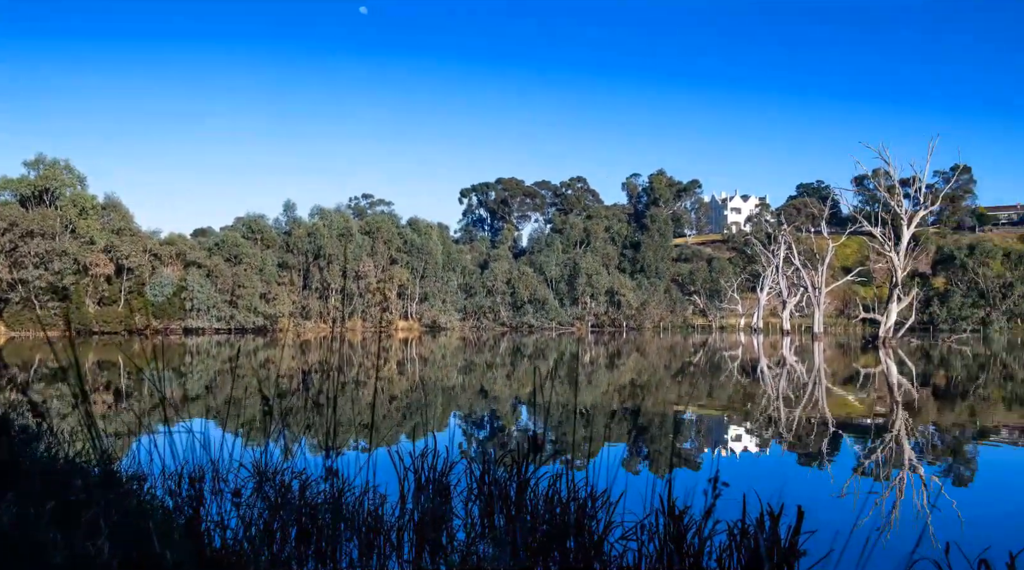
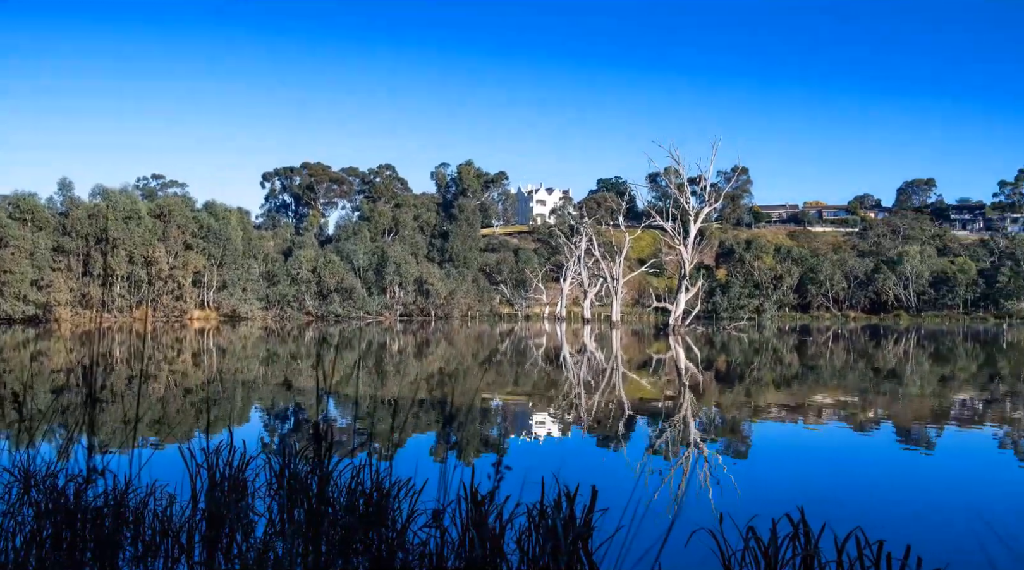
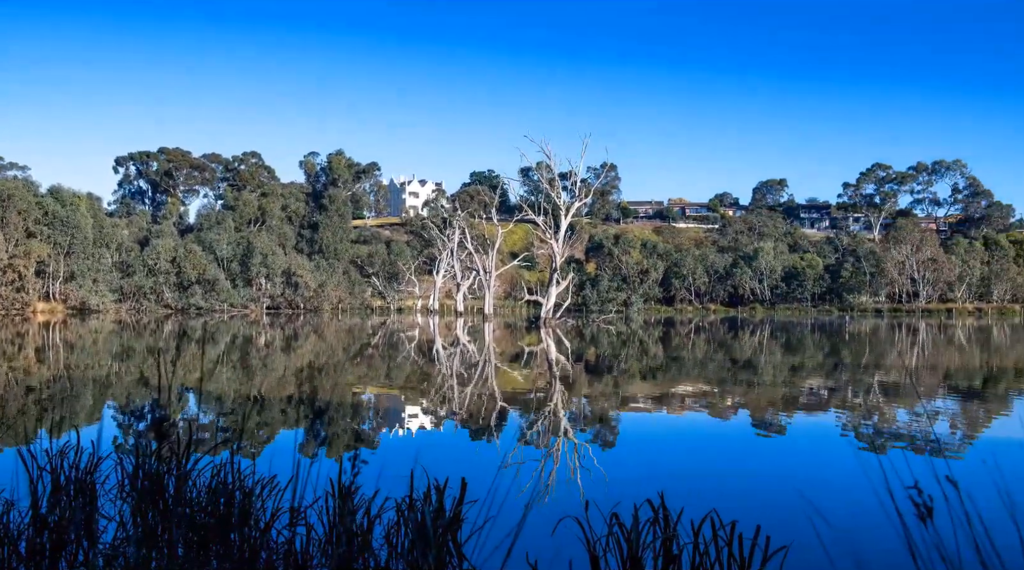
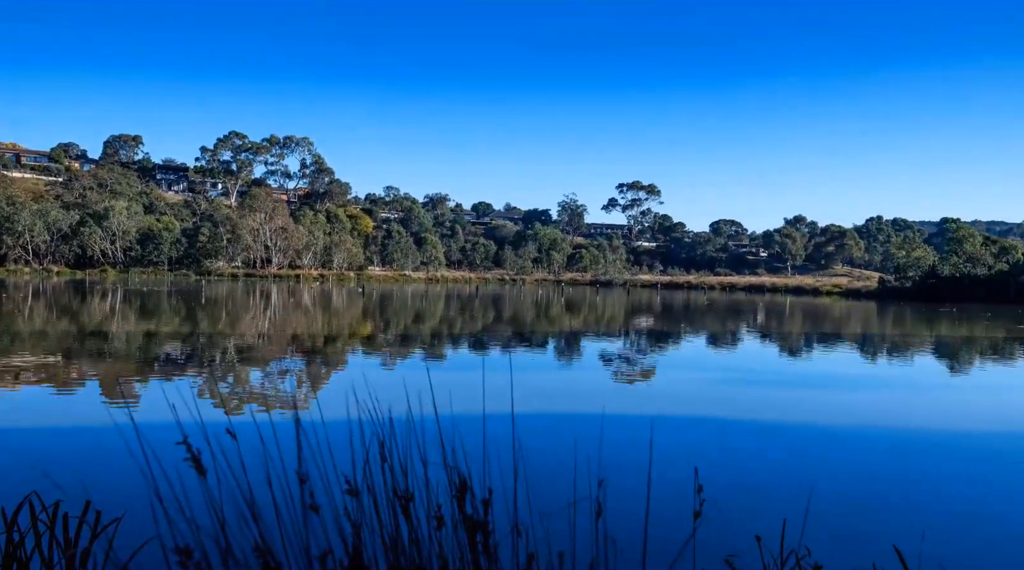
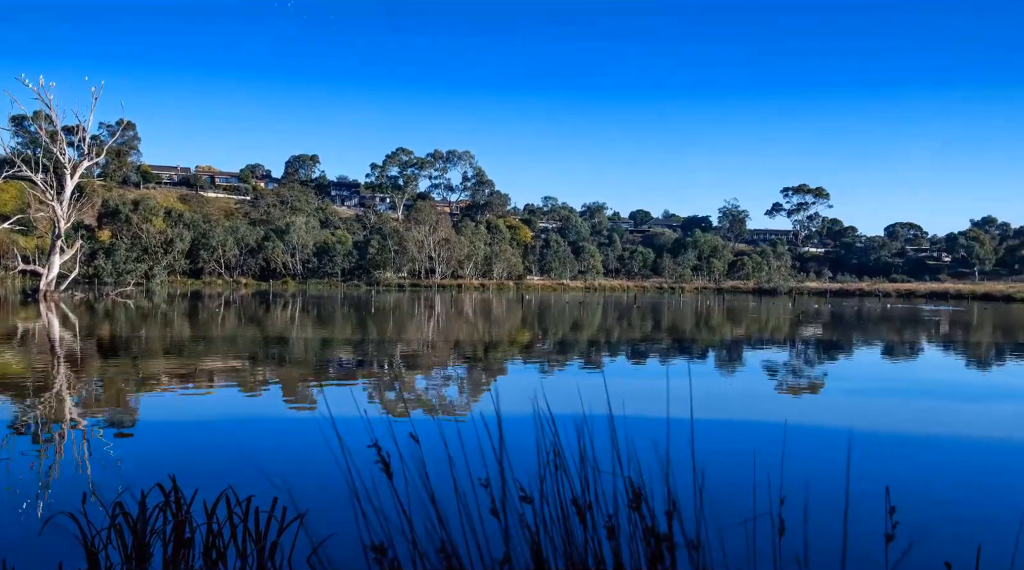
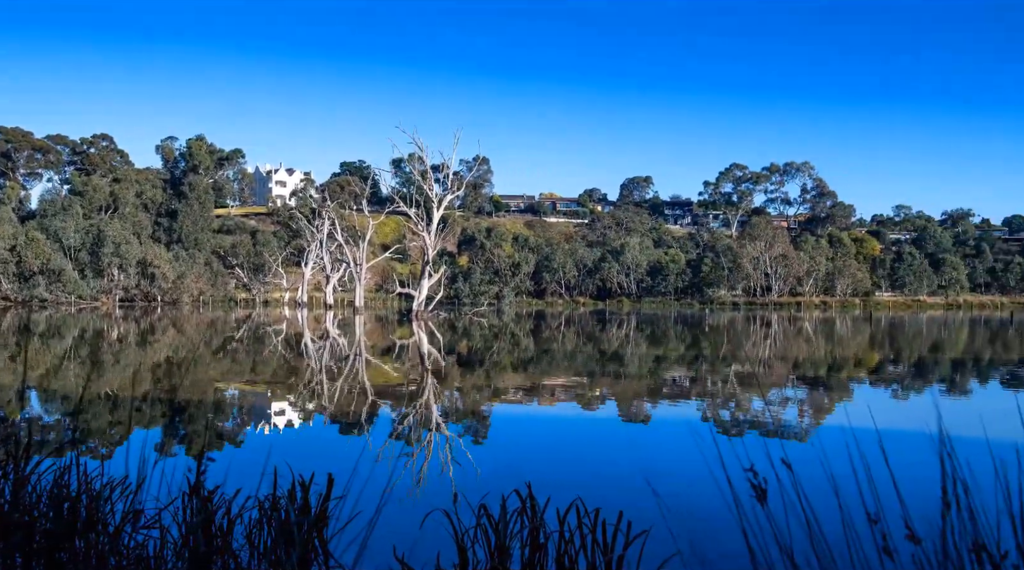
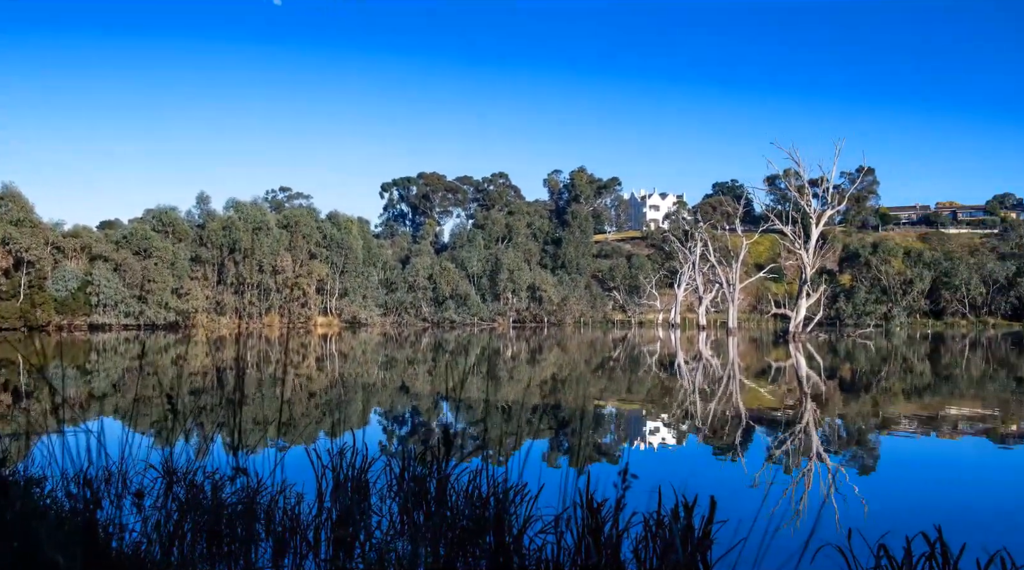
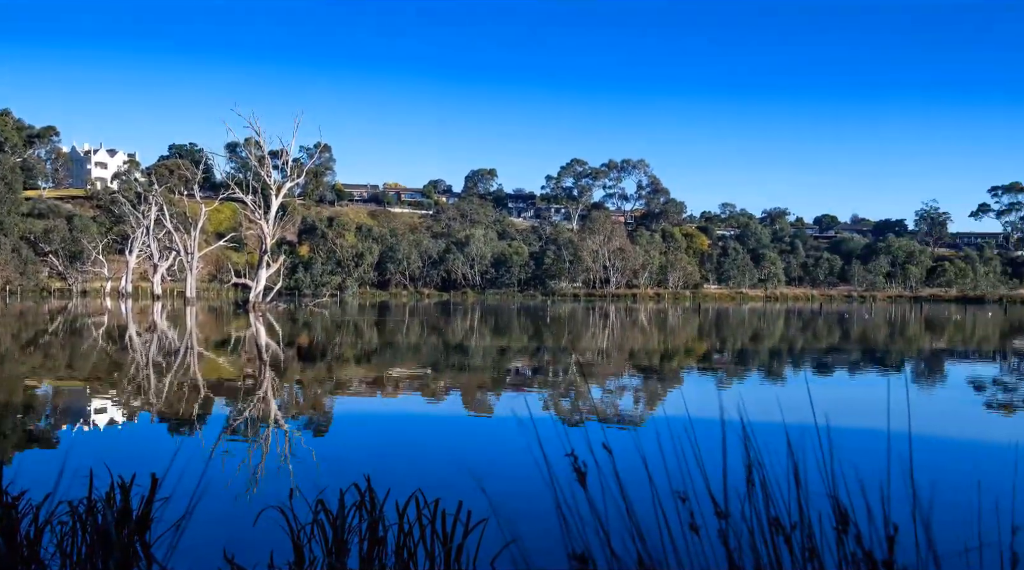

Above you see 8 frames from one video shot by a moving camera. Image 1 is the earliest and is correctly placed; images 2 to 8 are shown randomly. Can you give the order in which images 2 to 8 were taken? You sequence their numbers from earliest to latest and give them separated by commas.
7, 2, 3, 6, 8, 5, 4
